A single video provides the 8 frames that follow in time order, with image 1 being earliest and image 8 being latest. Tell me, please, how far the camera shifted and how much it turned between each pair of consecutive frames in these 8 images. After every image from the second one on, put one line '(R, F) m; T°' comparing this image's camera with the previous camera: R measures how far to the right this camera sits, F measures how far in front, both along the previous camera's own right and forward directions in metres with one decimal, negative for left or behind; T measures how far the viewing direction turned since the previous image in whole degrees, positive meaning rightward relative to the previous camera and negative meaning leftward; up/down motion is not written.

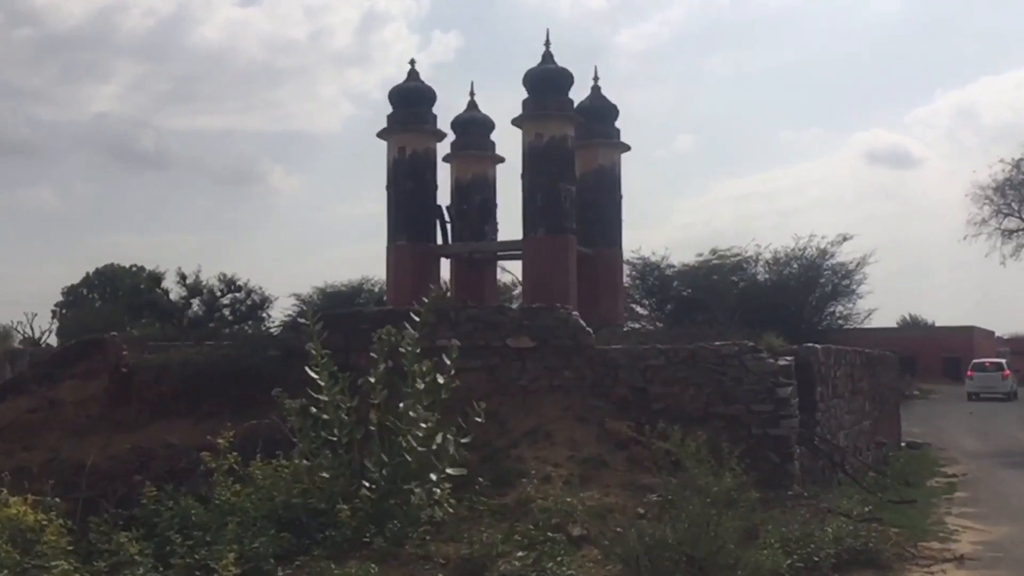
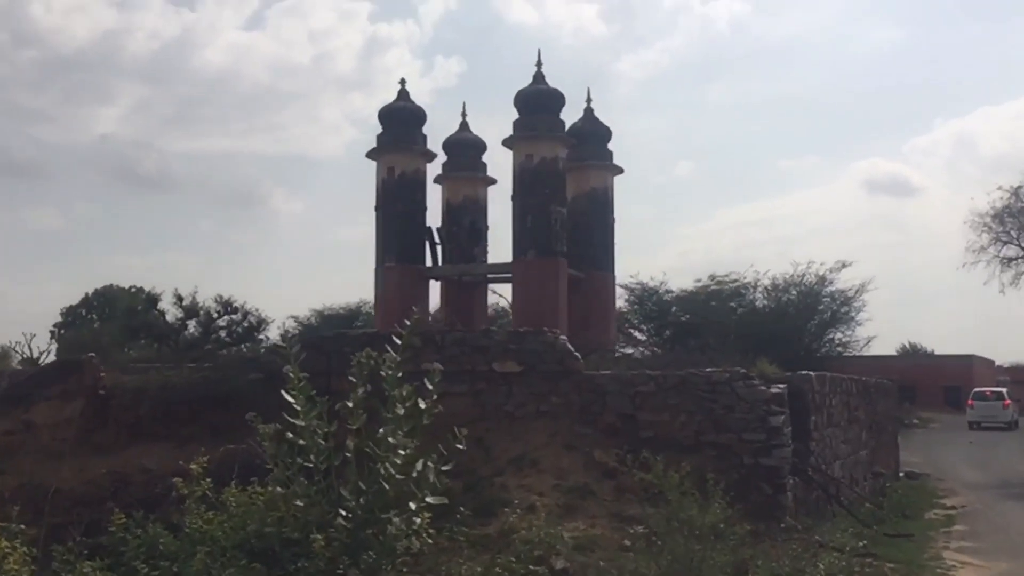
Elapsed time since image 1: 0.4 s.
(+0.1, +0.3) m; 0°
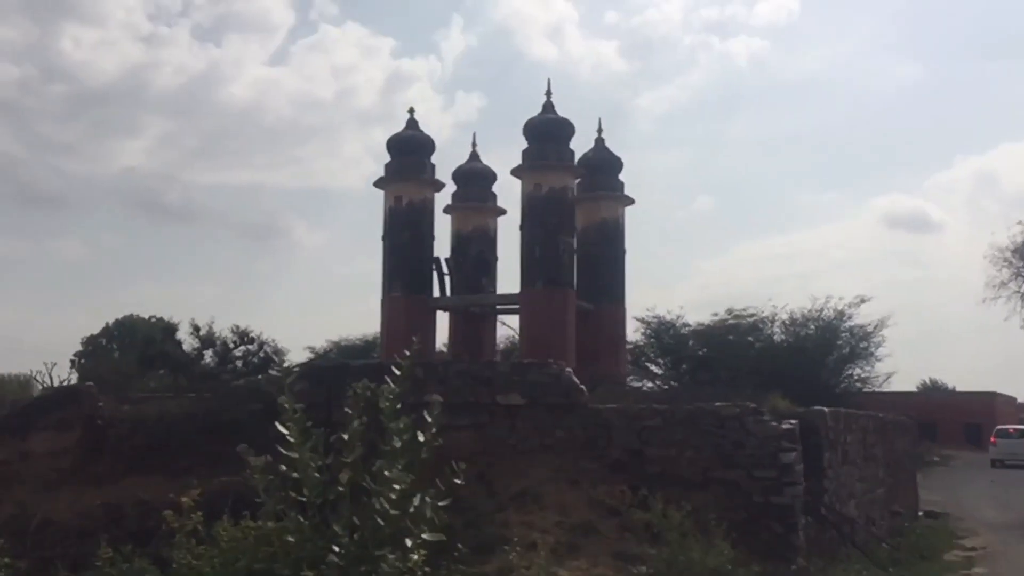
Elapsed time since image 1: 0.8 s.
(+0.1, +0.2) m; -1°
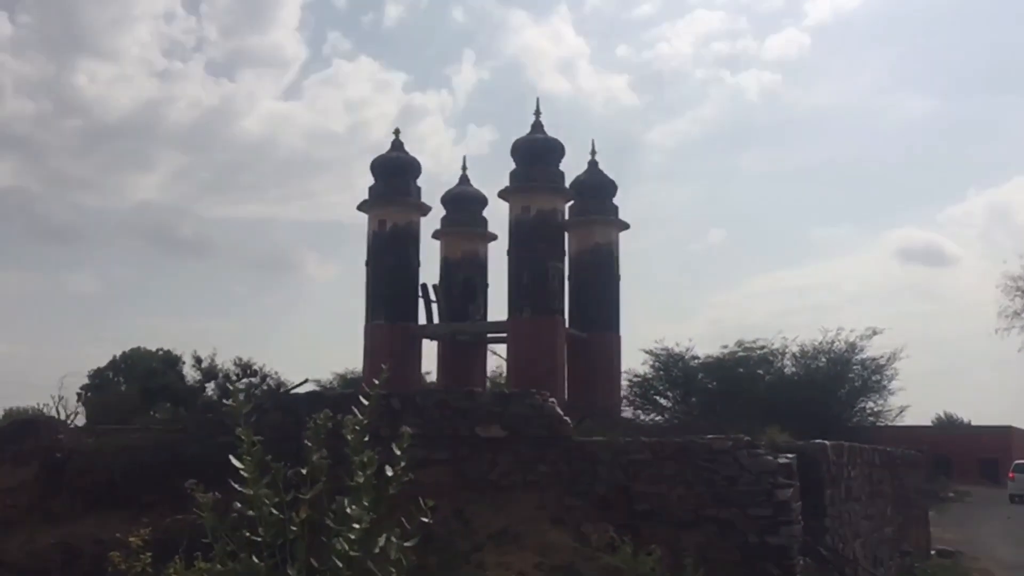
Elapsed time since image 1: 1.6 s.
(+0.3, +0.6) m; -1°
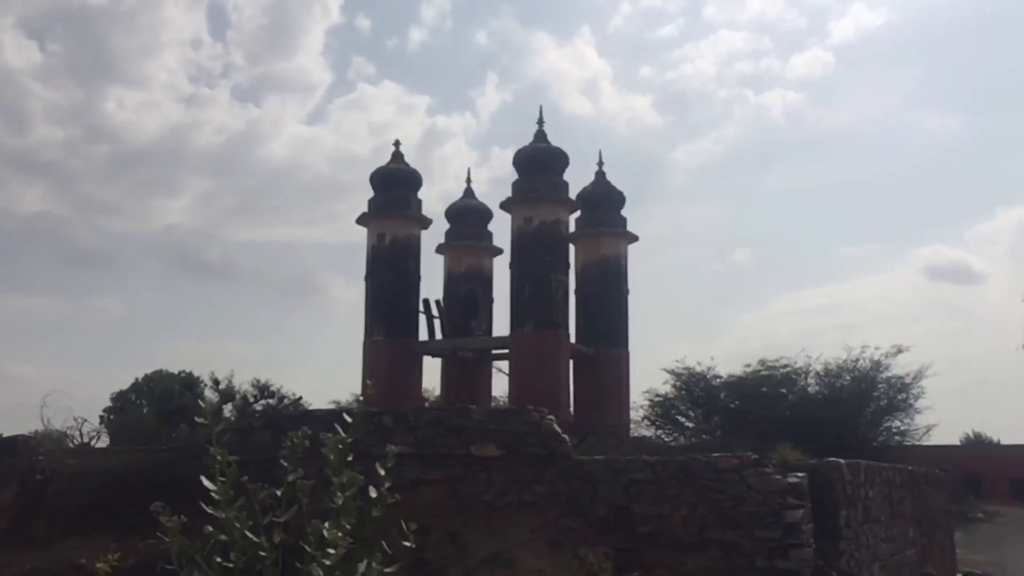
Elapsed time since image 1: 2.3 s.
(+0.2, +0.4) m; -1°
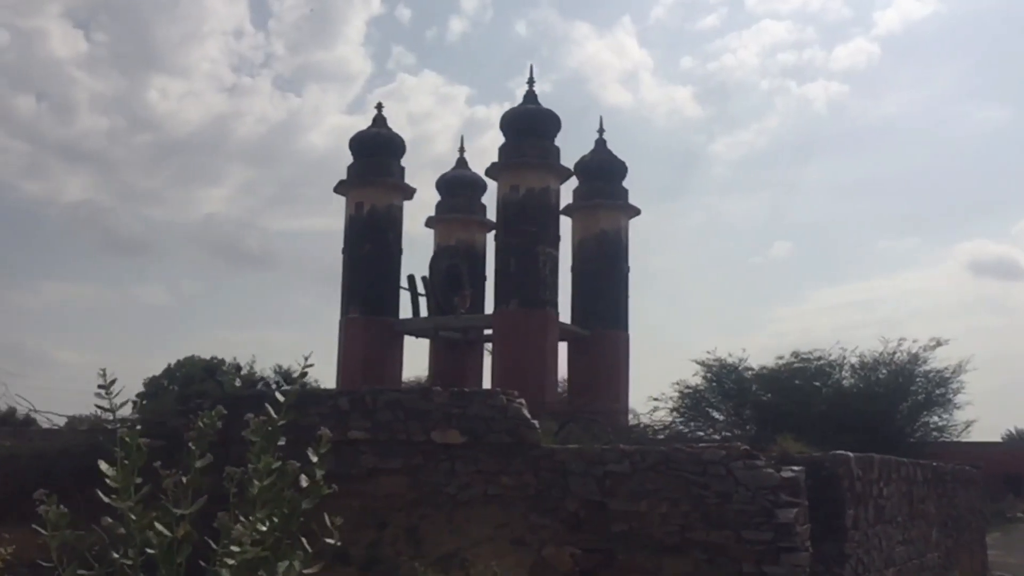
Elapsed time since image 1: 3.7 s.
(+0.5, +1.0) m; -2°
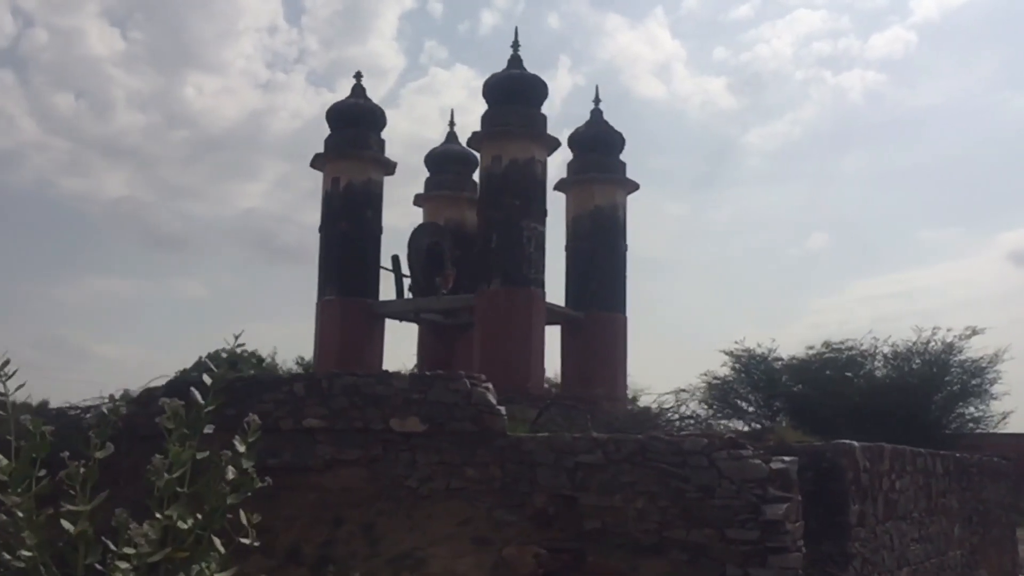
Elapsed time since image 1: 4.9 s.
(+0.4, +0.8) m; -2°
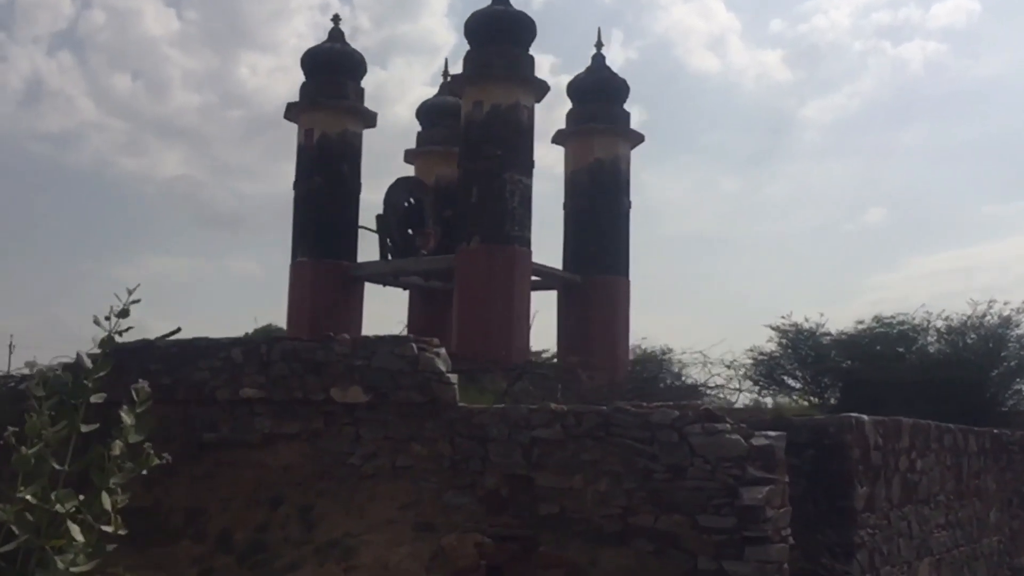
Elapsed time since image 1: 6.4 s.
(+0.6, +0.9) m; -3°
